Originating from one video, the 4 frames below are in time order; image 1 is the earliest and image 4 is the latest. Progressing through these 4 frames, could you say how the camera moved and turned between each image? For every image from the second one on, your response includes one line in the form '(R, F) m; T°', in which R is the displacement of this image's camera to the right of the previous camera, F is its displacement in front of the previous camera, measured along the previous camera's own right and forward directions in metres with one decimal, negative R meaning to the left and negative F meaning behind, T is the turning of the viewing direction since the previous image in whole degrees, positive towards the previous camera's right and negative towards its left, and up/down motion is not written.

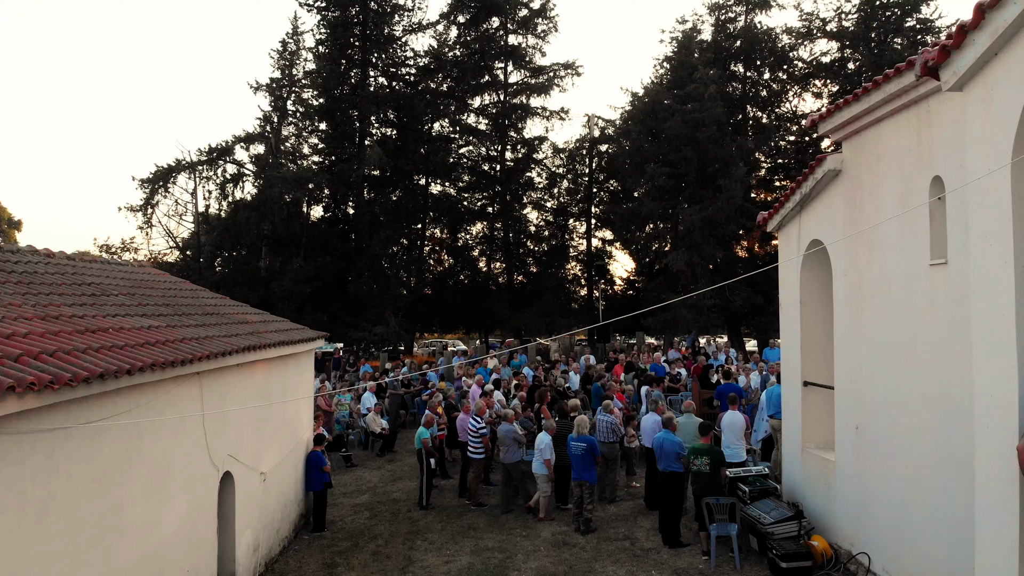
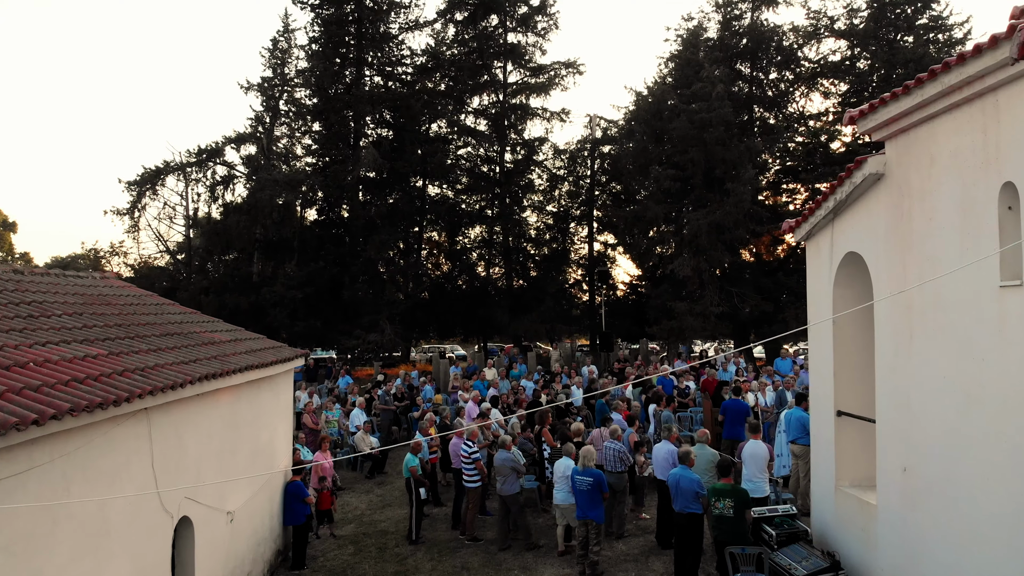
(0.0, +1.0) m; 0°
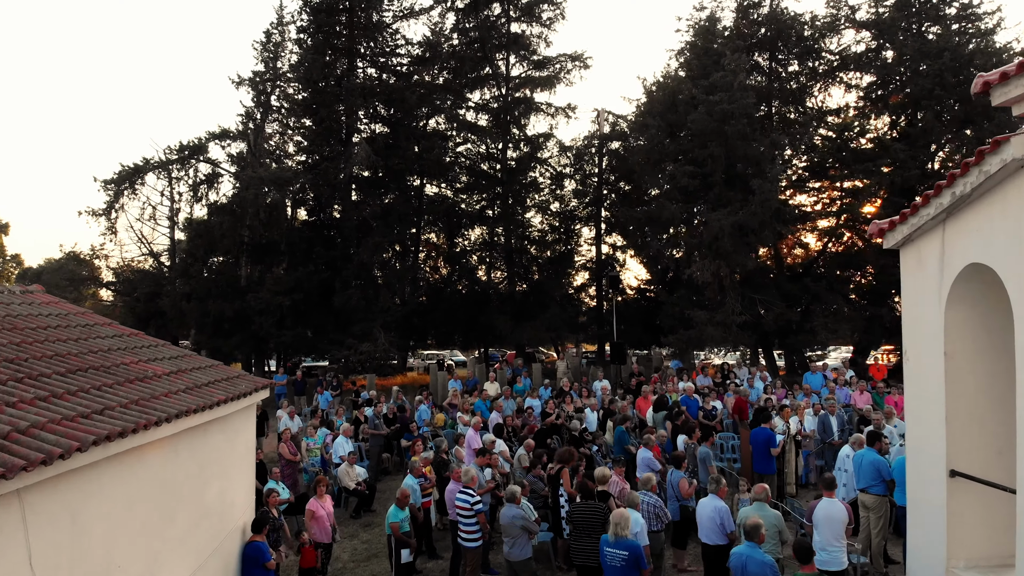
(-0.1, +1.9) m; 0°
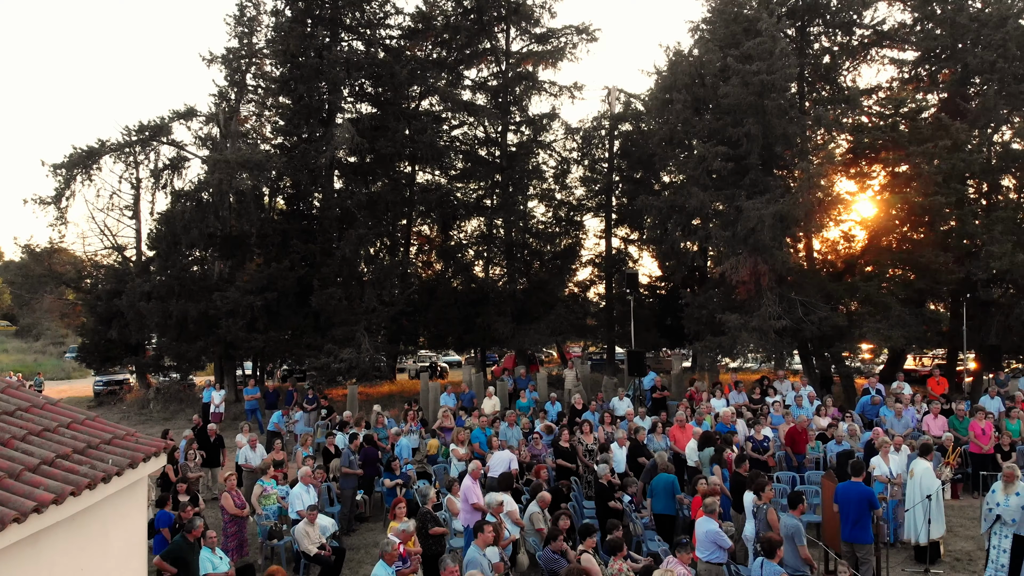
(-0.2, +3.0) m; 0°
